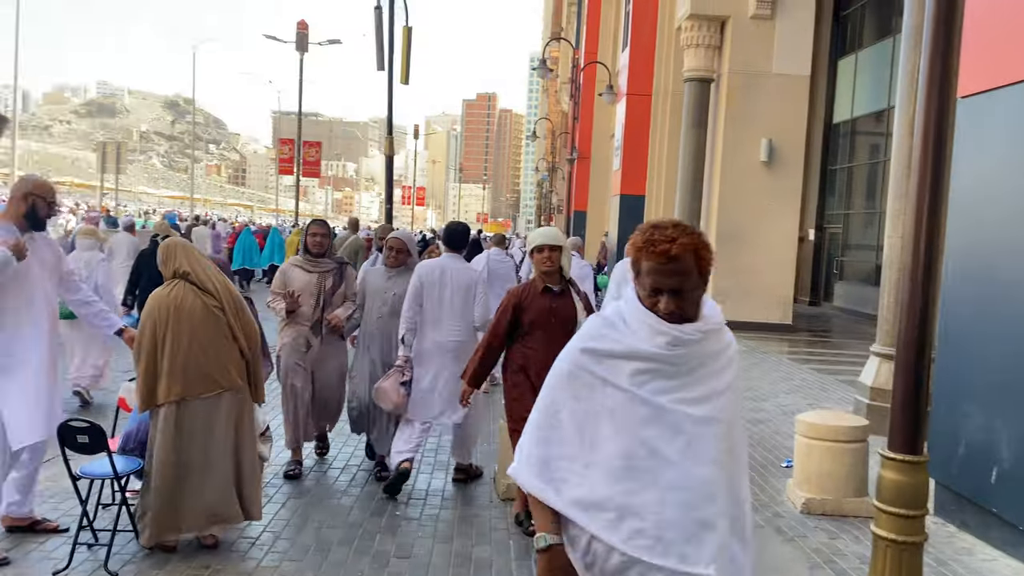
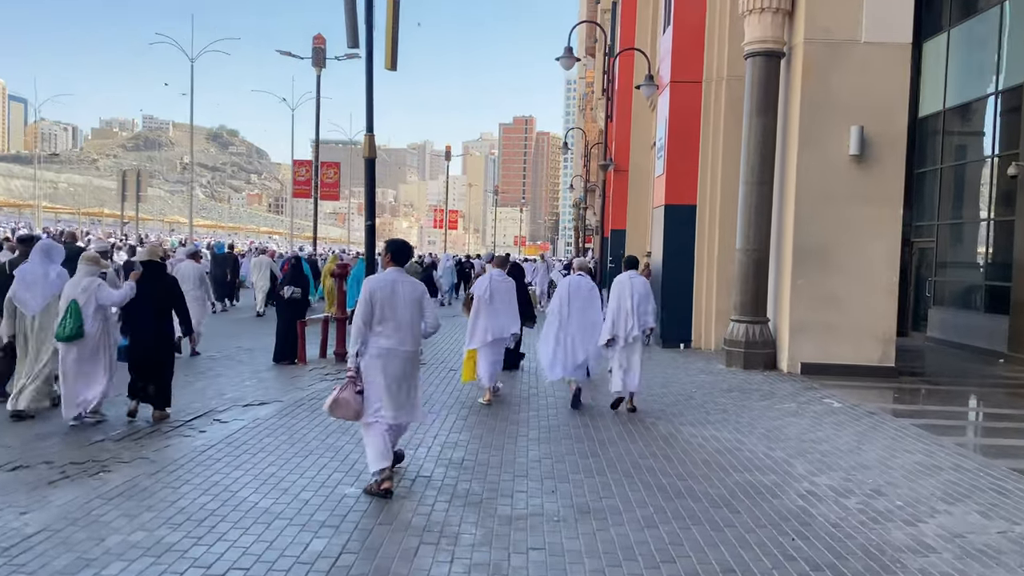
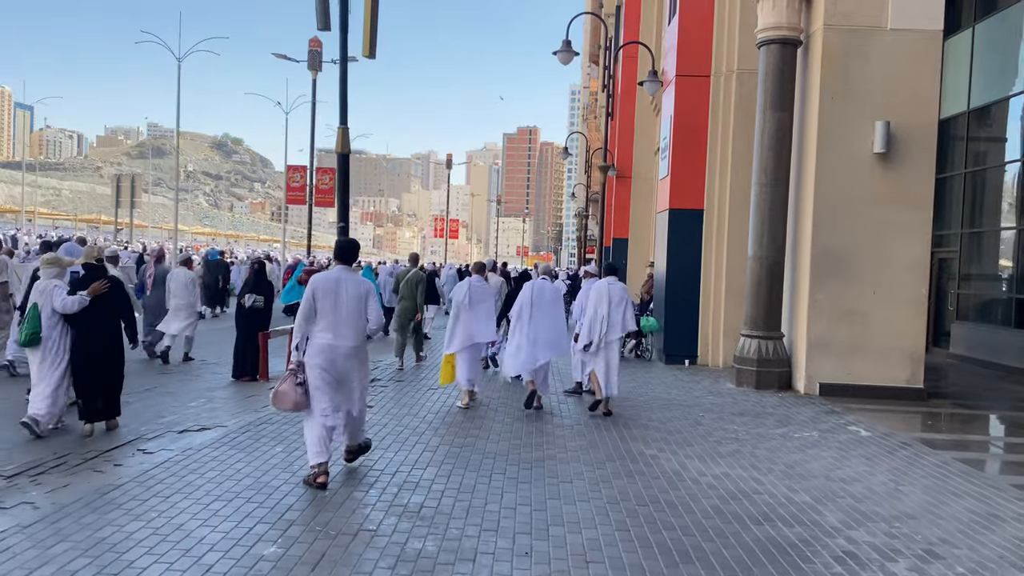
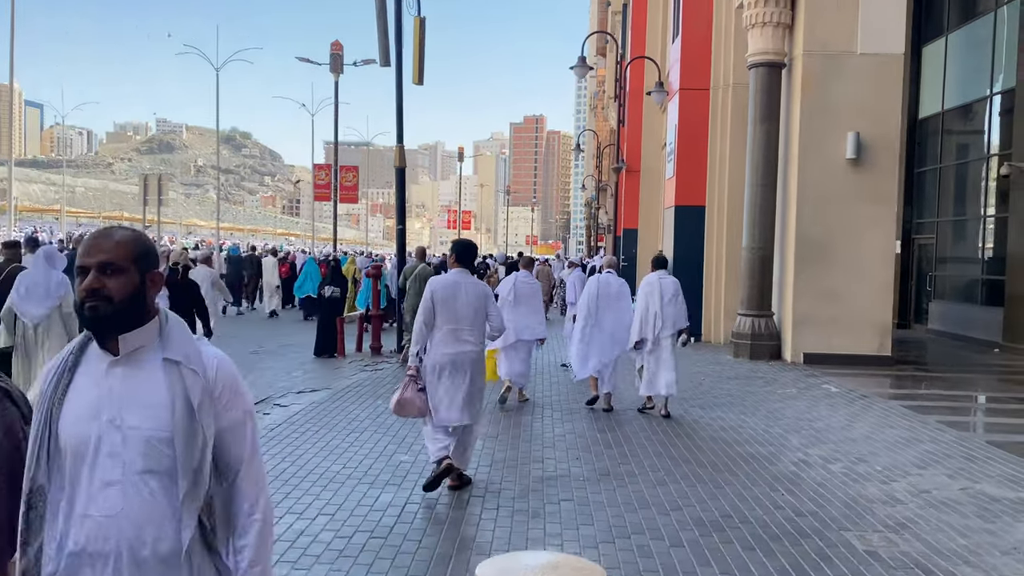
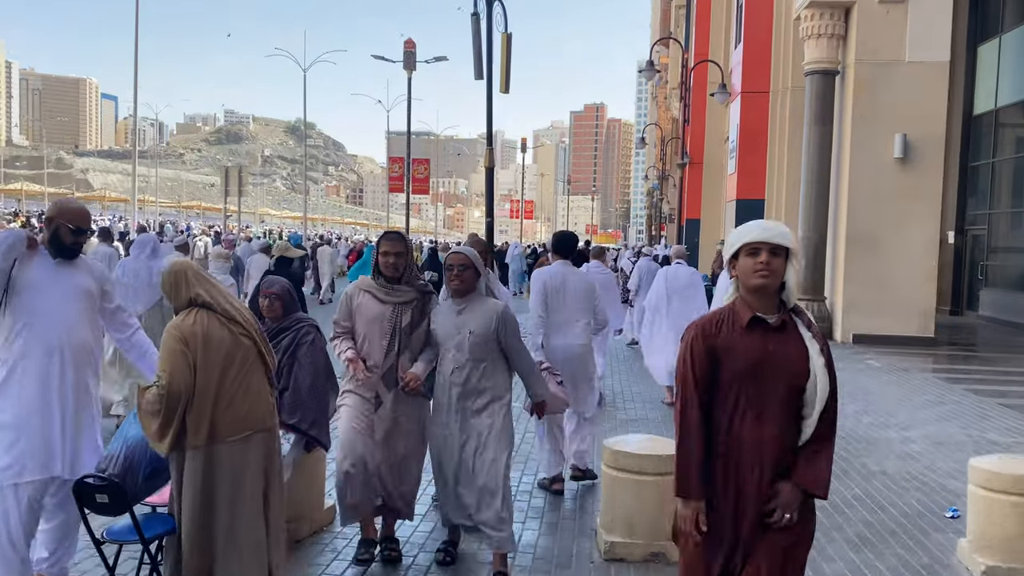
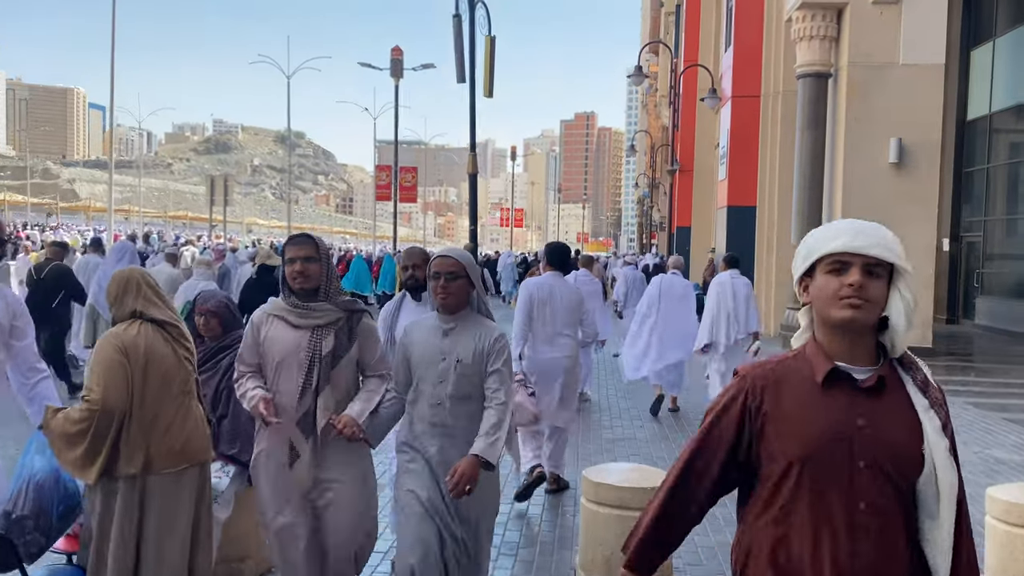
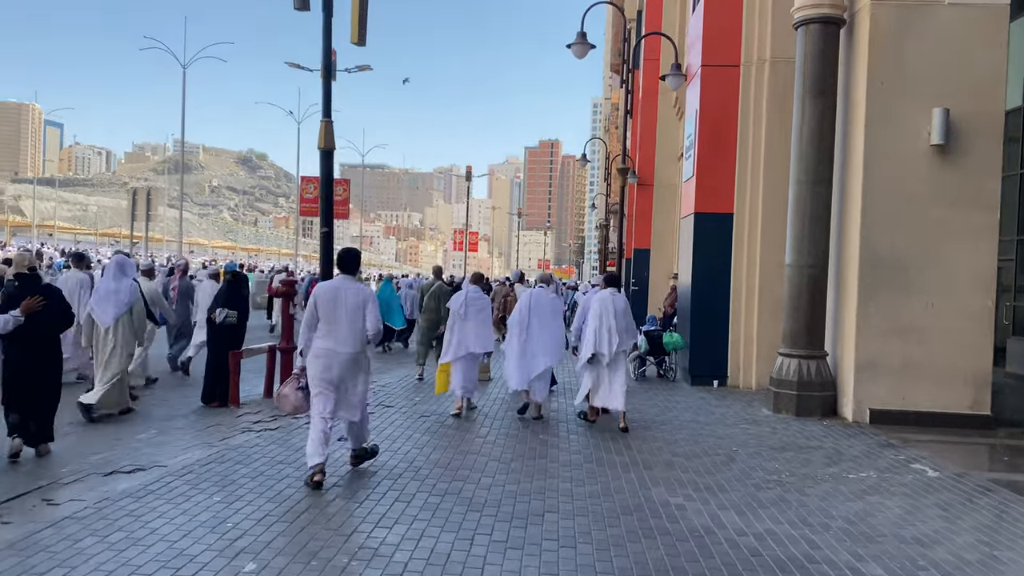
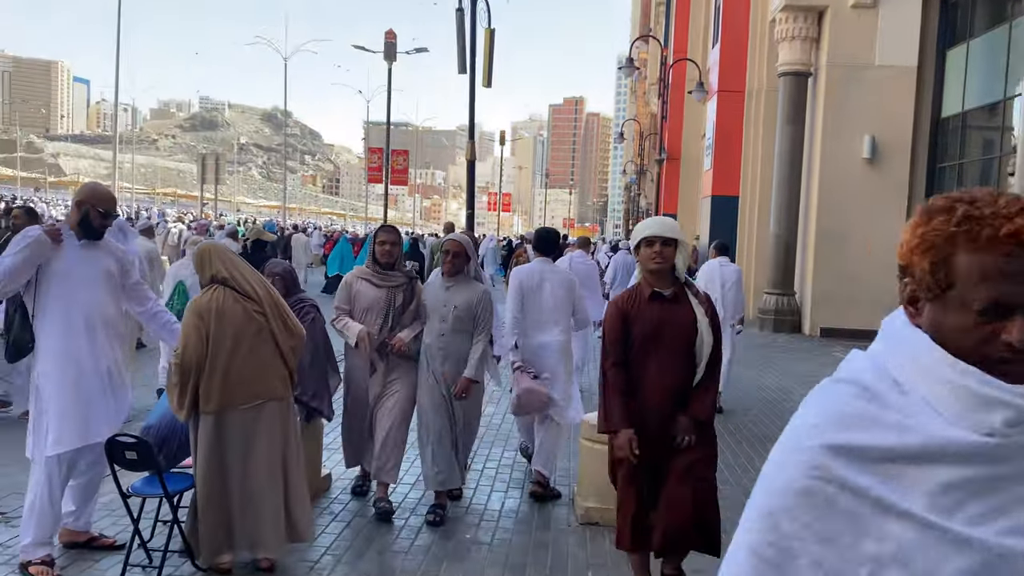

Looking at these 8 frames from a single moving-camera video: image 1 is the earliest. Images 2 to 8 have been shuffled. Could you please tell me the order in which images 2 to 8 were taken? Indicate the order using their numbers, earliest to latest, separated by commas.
8, 5, 6, 4, 2, 3, 7
